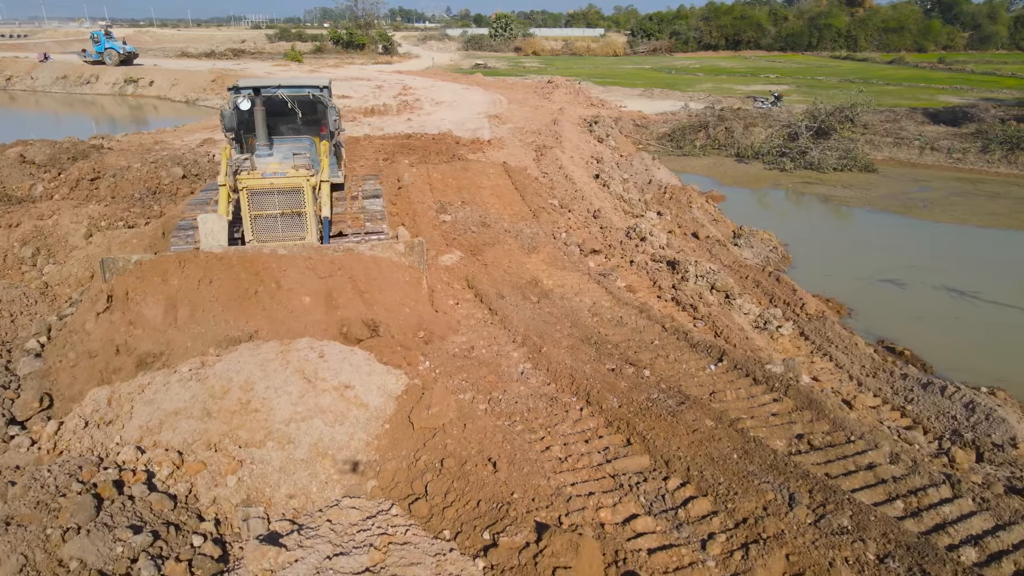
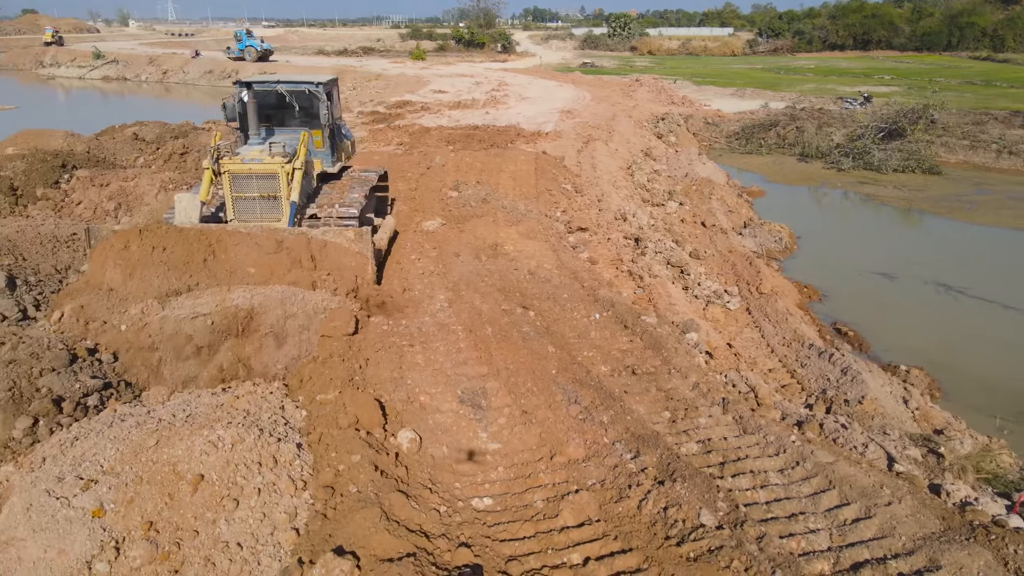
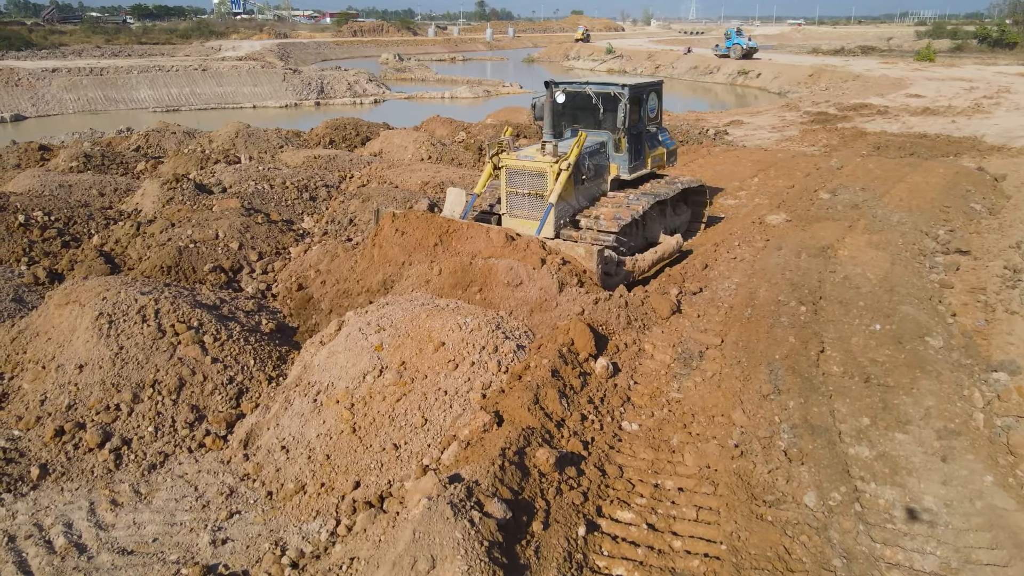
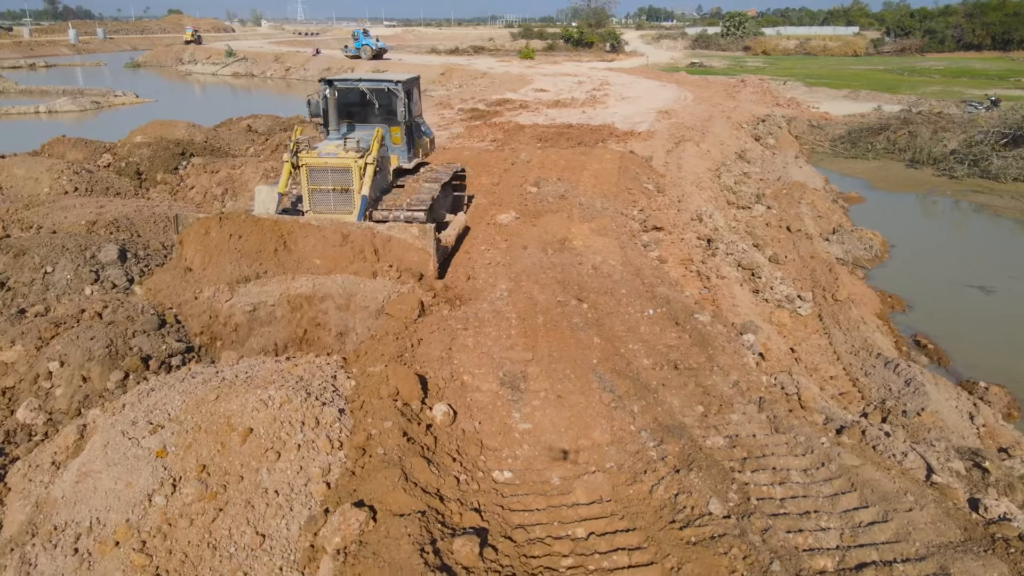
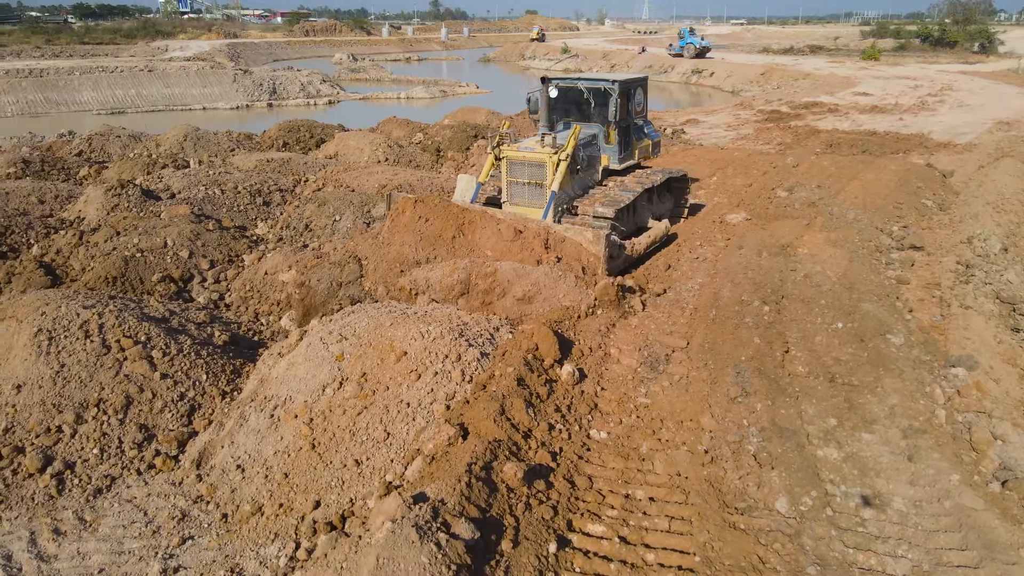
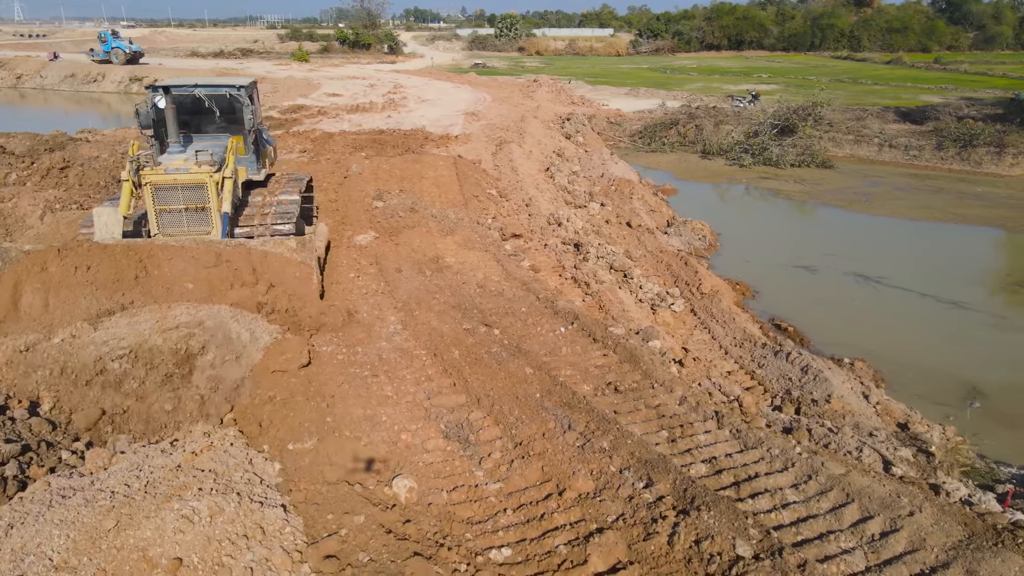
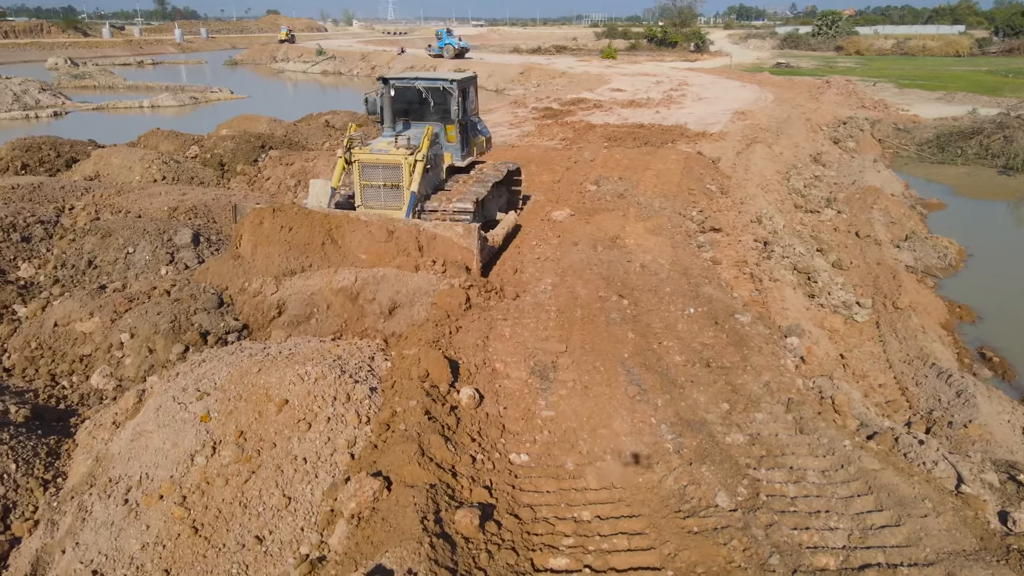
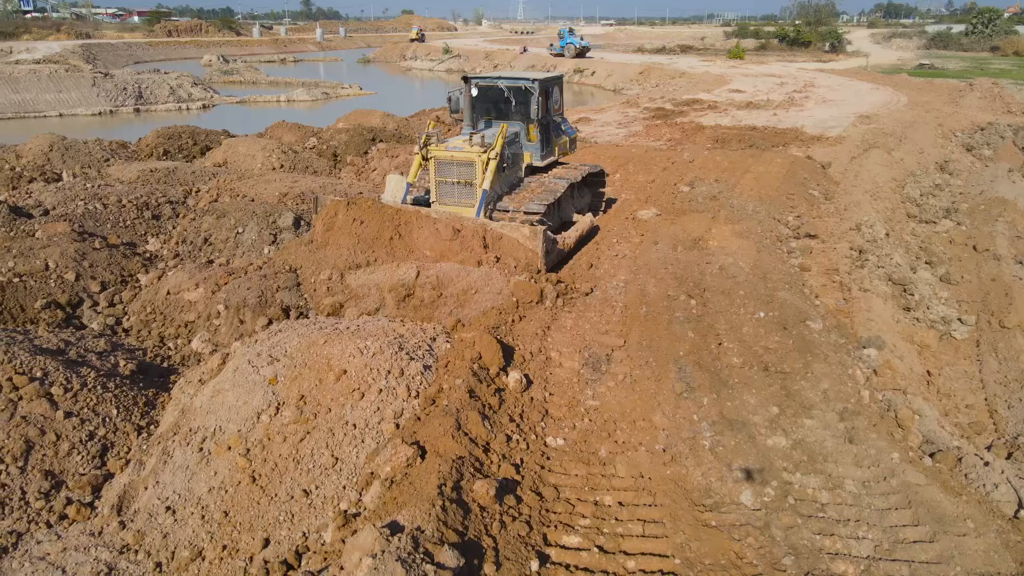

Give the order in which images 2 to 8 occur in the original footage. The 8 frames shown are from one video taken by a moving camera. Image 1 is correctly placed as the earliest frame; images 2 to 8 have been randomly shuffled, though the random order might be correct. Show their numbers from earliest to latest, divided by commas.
6, 2, 4, 7, 8, 5, 3
